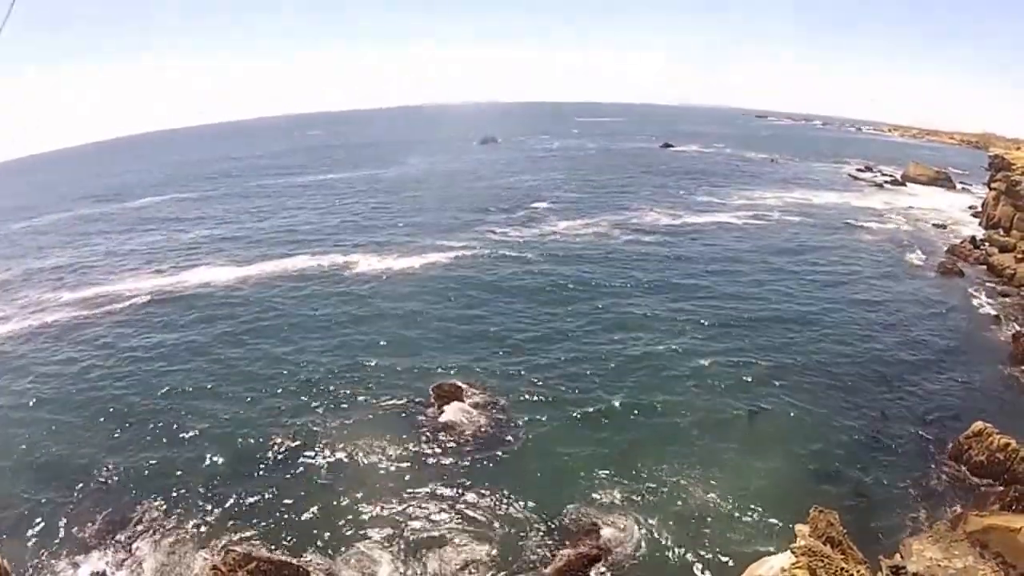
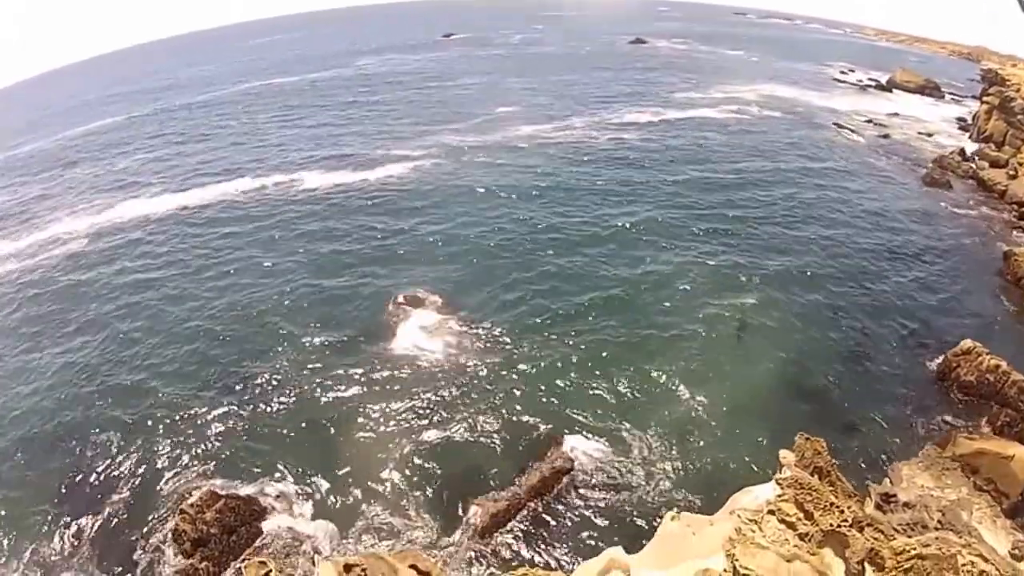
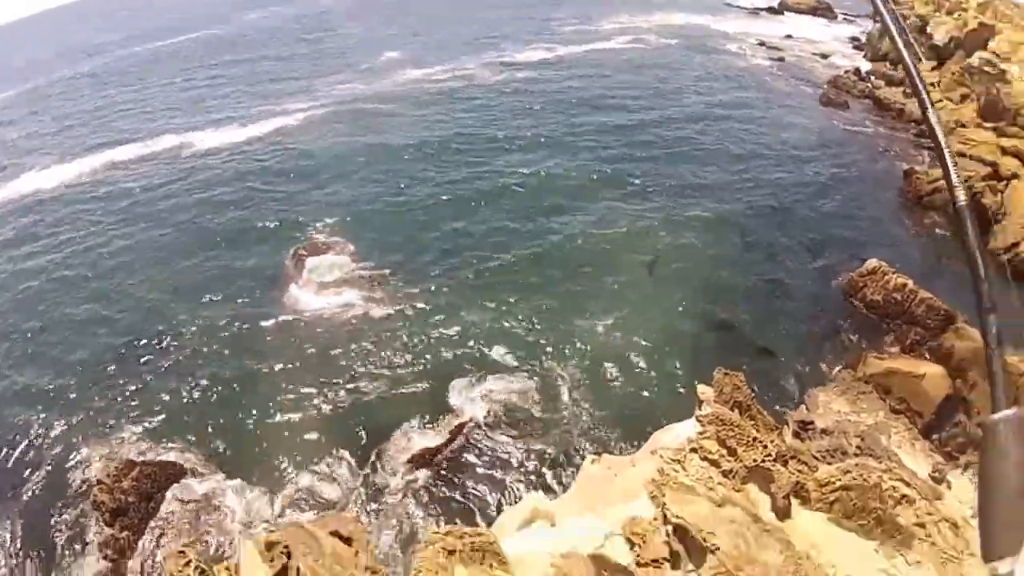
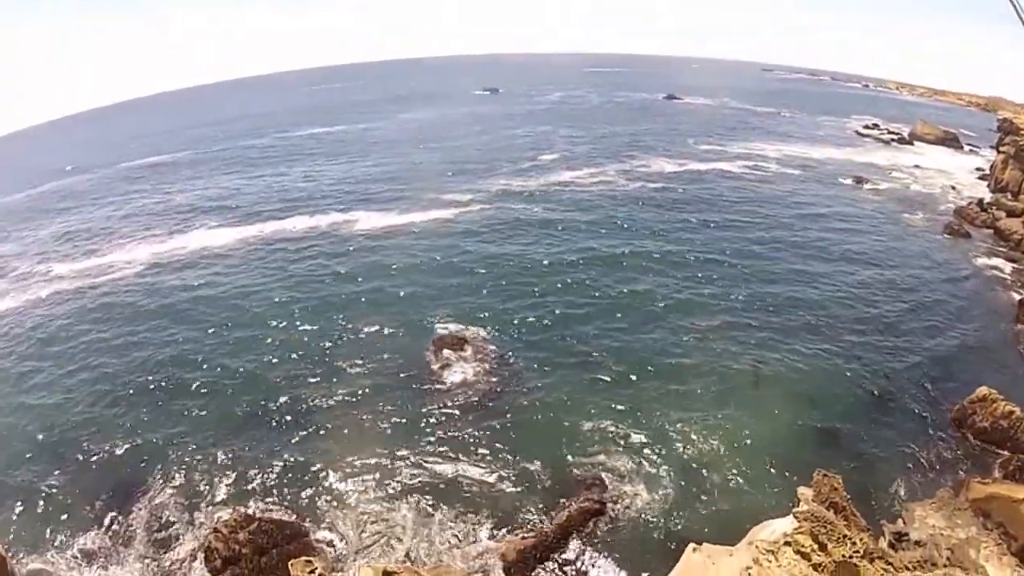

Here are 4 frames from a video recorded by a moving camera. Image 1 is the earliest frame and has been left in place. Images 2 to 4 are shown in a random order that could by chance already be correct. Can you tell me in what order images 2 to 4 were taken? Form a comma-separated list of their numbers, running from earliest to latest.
4, 2, 3
